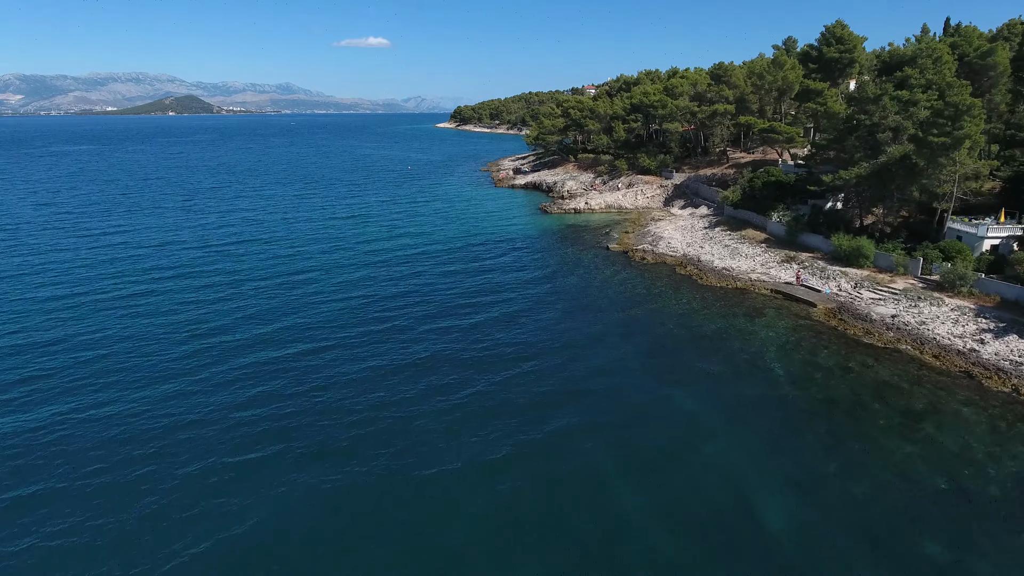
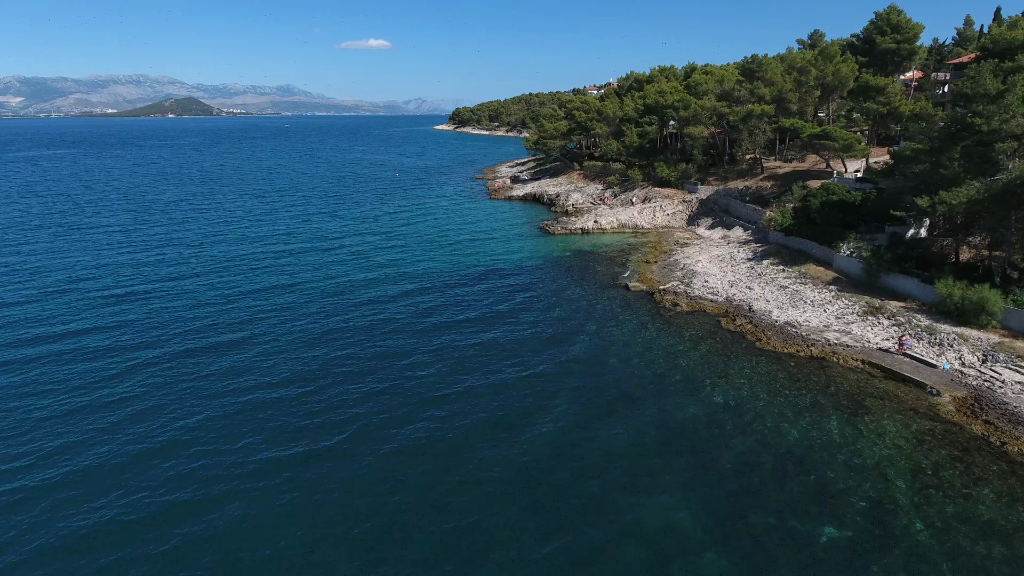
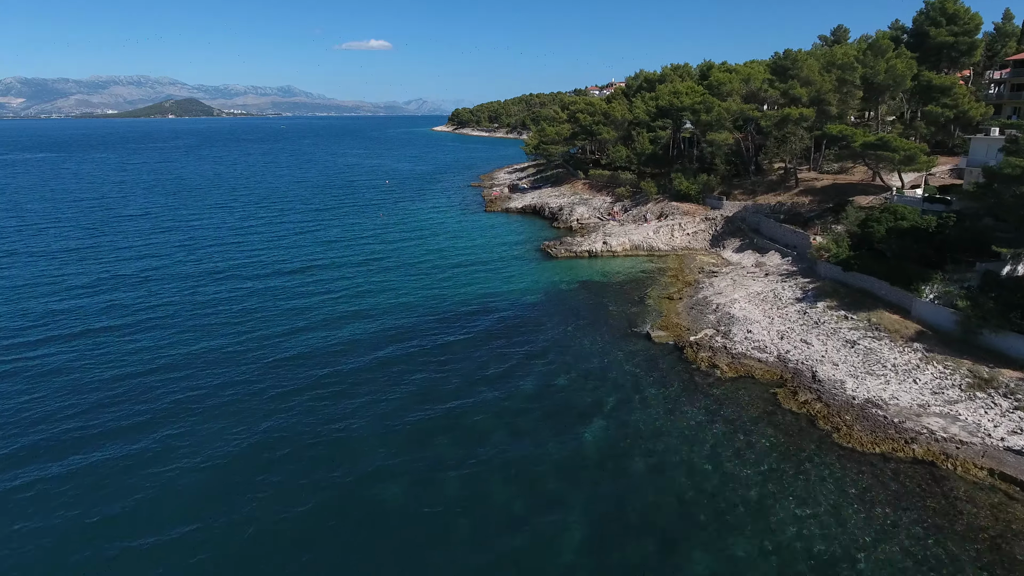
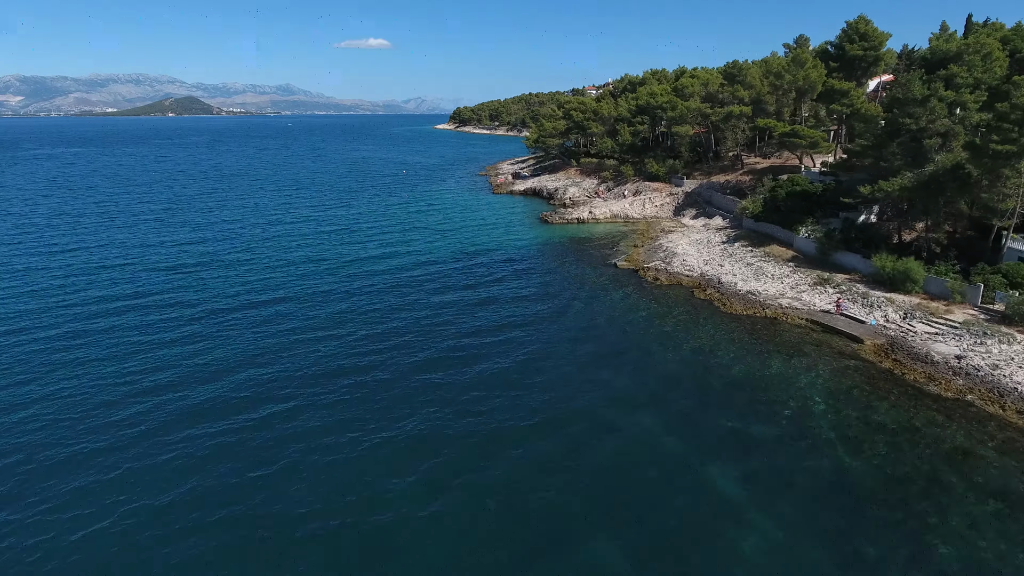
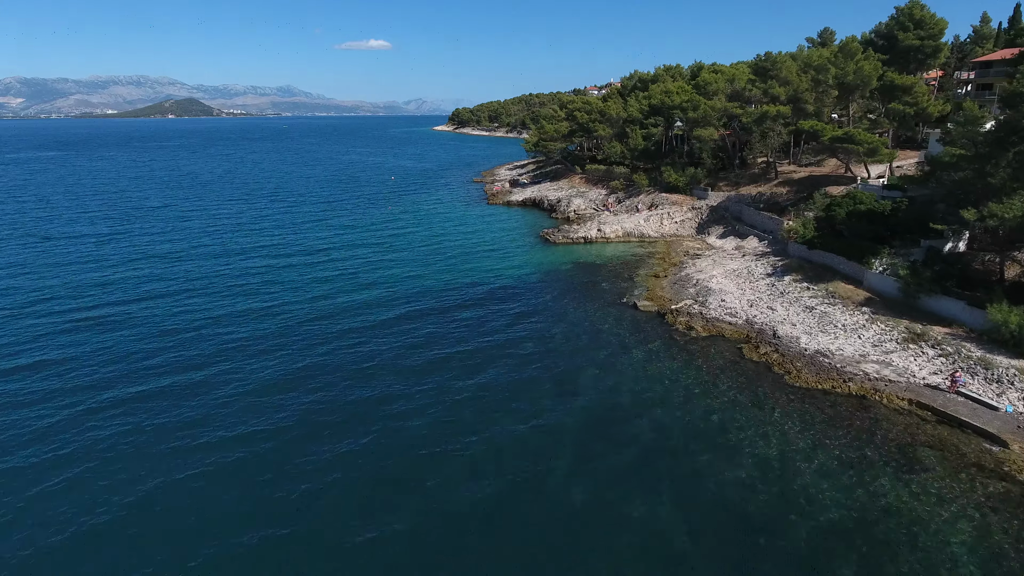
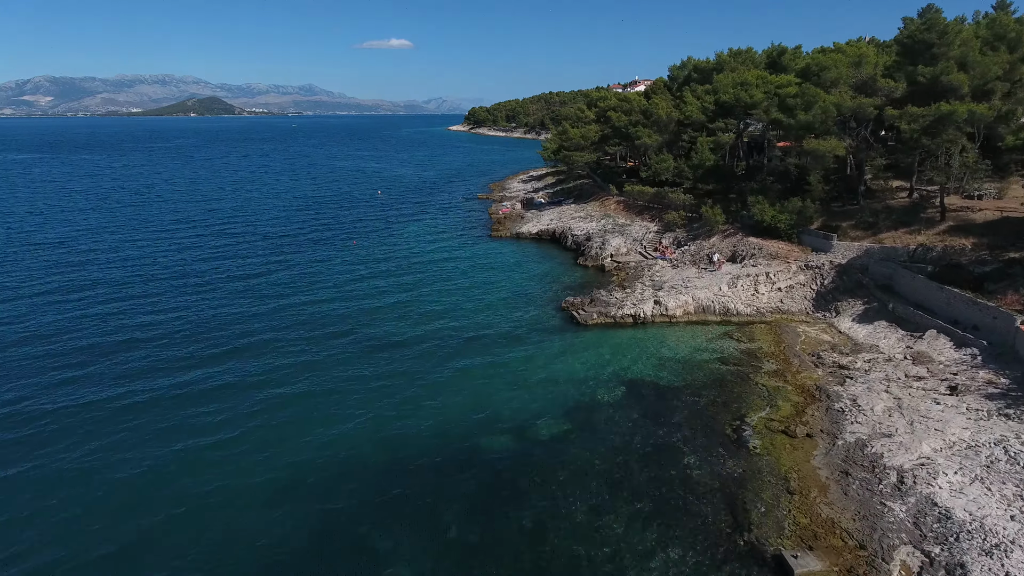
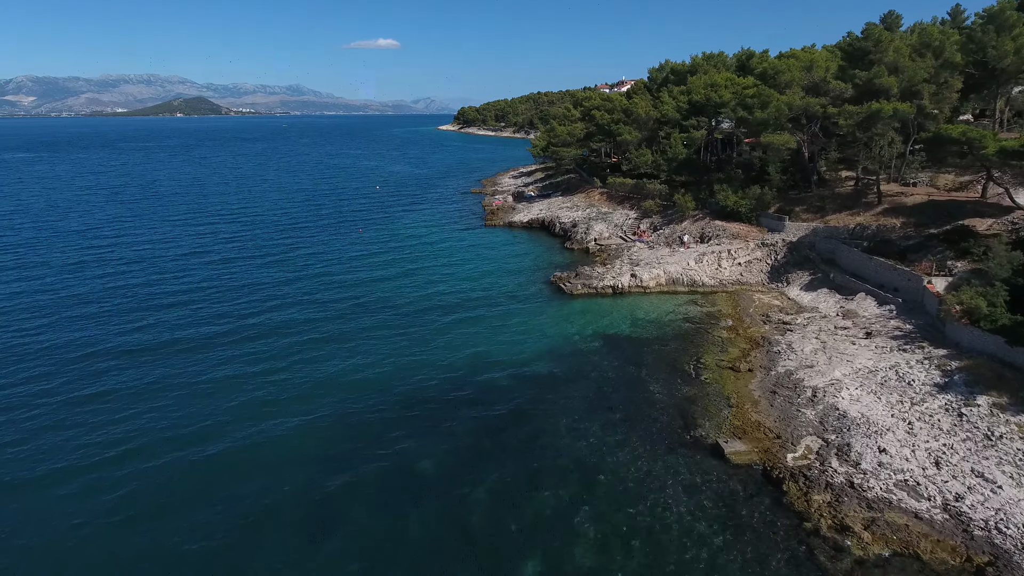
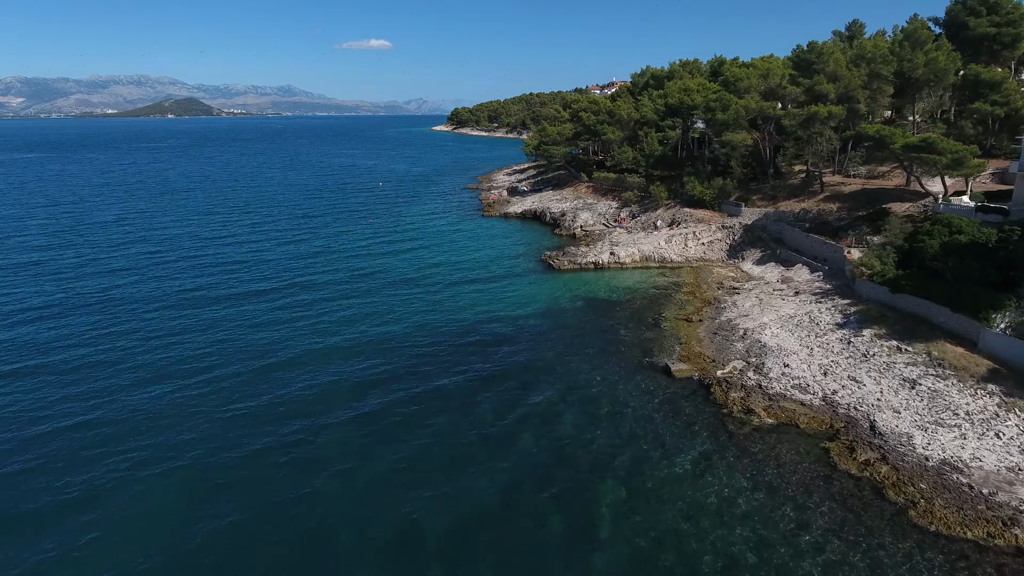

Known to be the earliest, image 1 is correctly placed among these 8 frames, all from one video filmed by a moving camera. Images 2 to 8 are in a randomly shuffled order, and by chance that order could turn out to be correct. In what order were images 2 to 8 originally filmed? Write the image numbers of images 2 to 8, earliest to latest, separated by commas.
4, 2, 5, 3, 8, 7, 6
